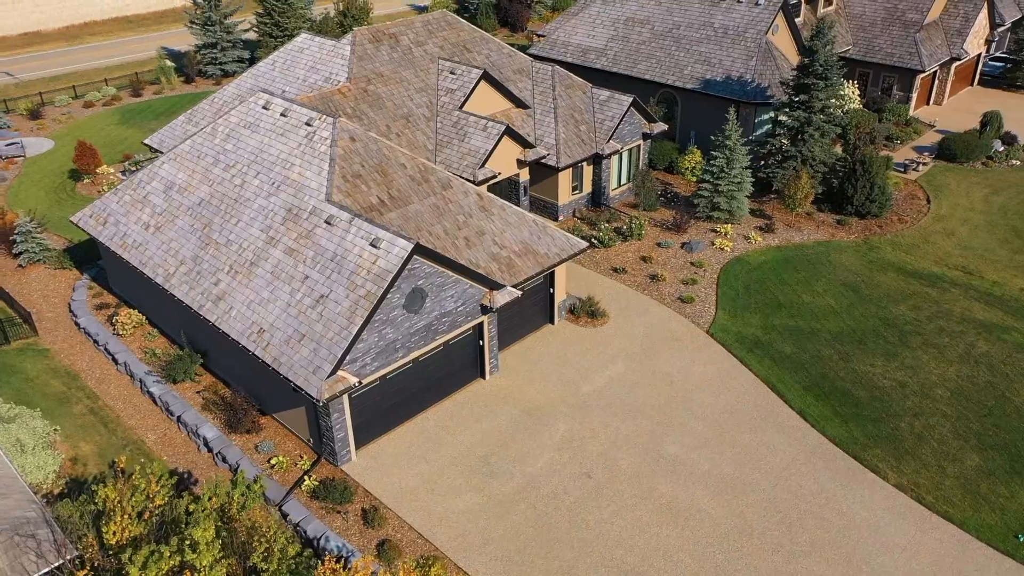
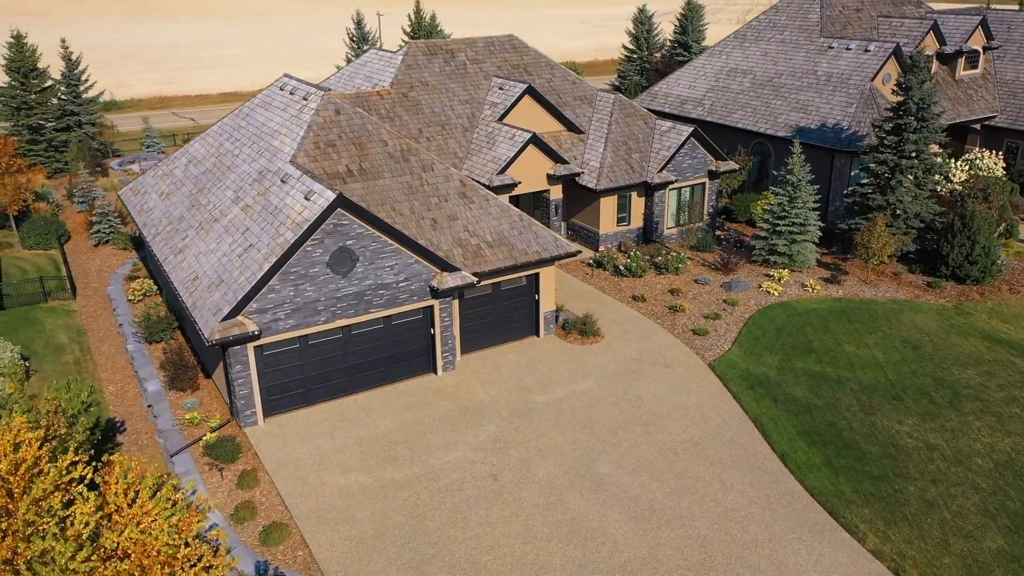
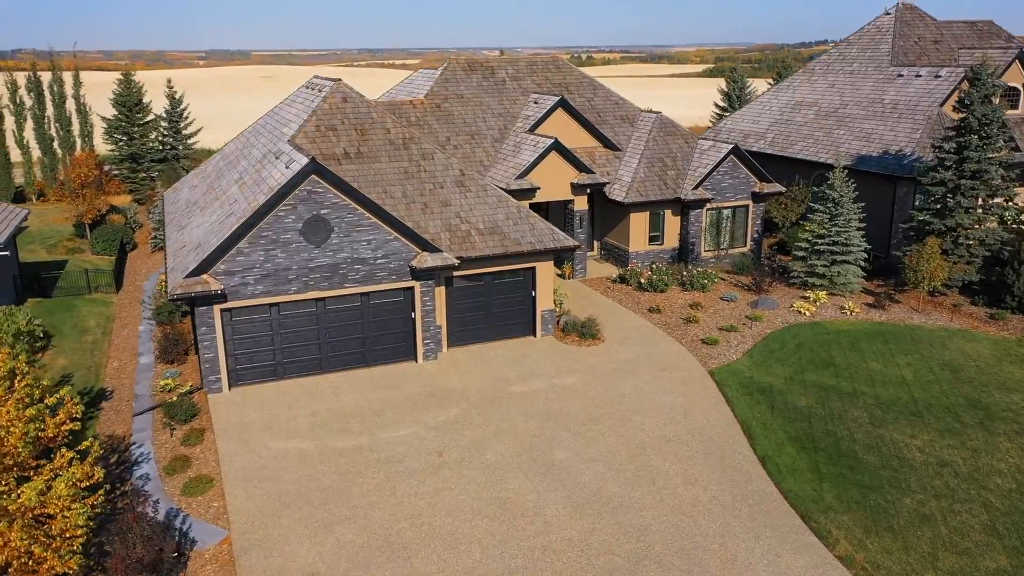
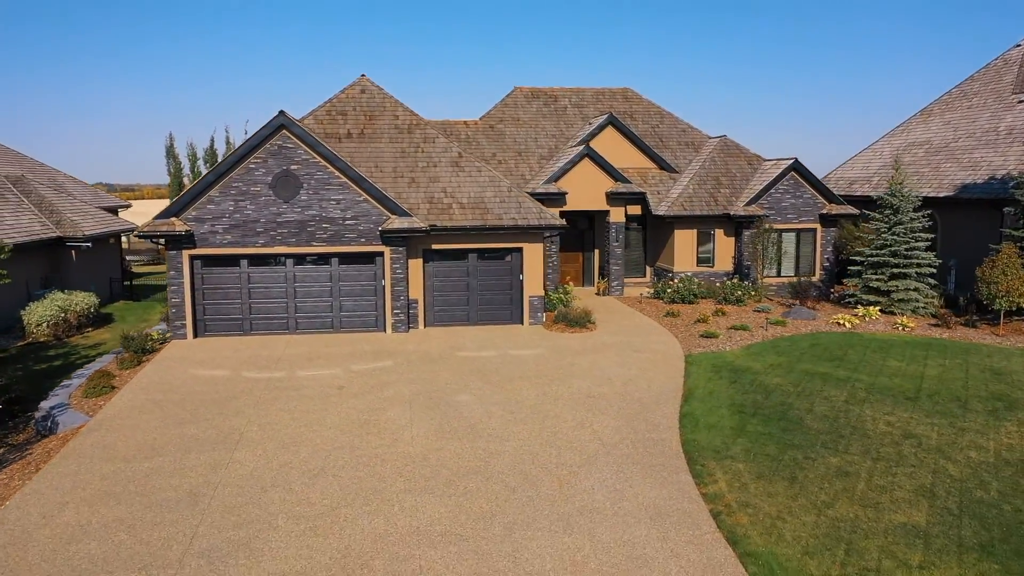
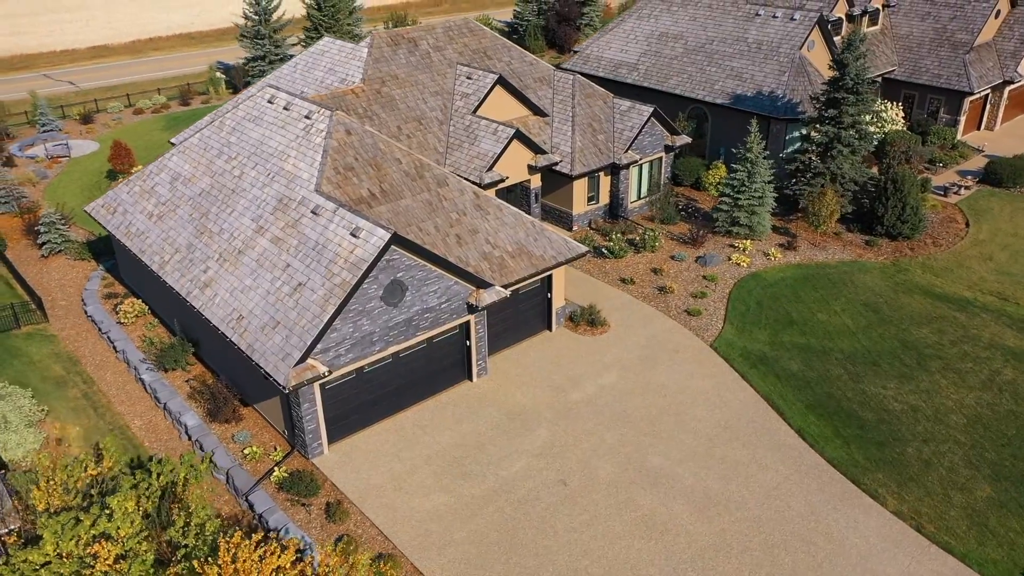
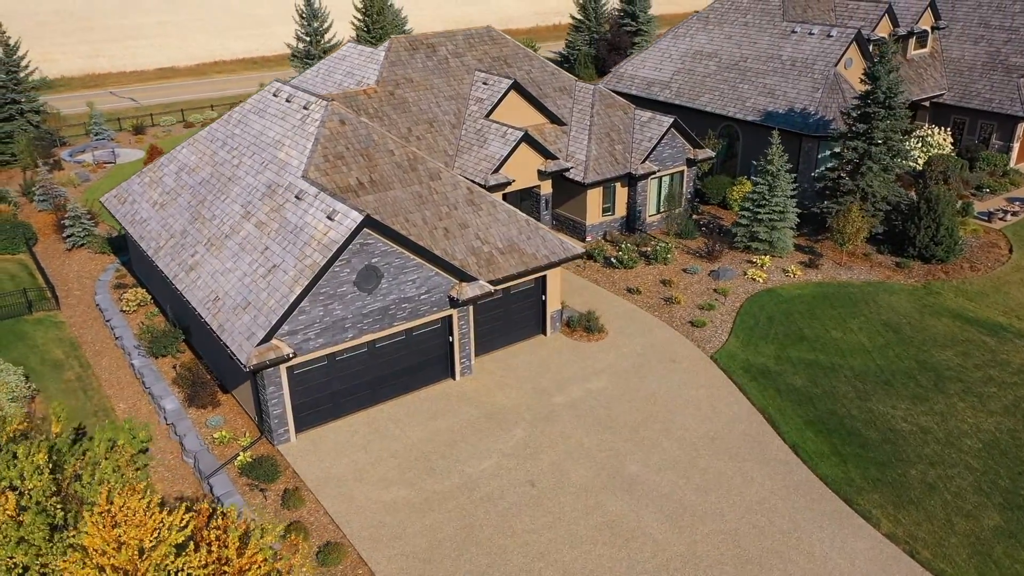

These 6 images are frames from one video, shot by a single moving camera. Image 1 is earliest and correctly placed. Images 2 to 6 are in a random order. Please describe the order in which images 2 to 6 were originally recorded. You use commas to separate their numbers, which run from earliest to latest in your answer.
5, 6, 2, 3, 4
